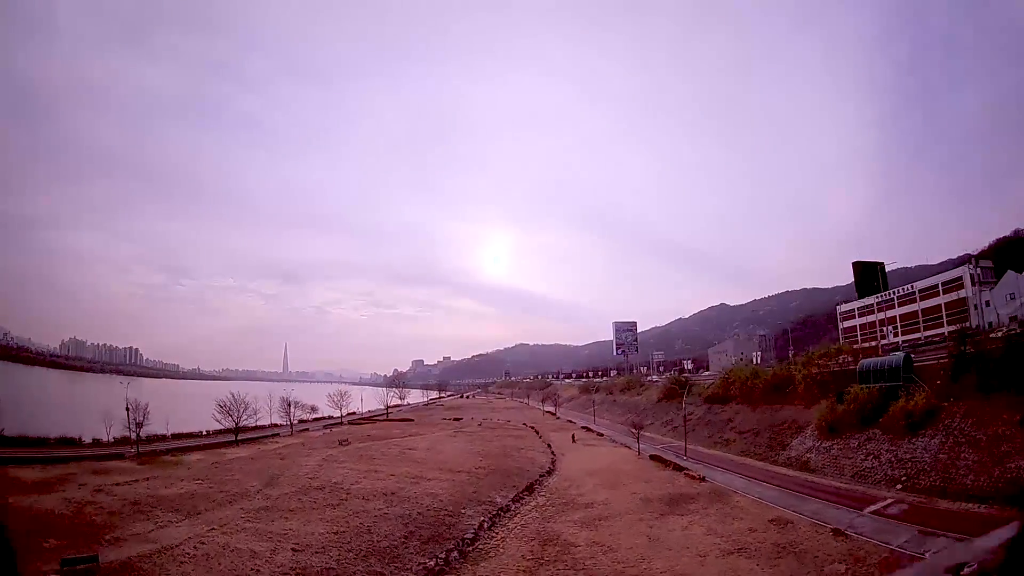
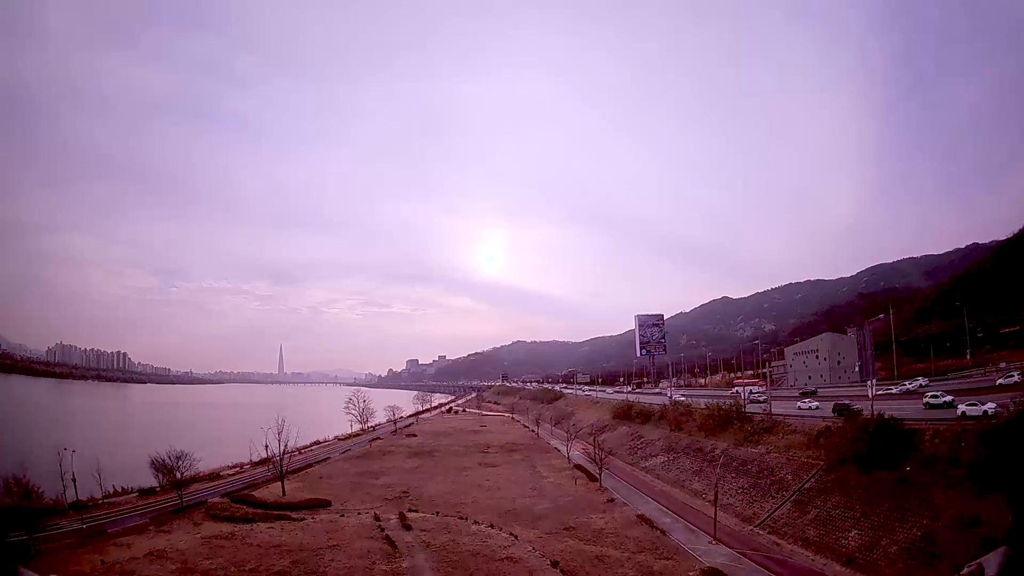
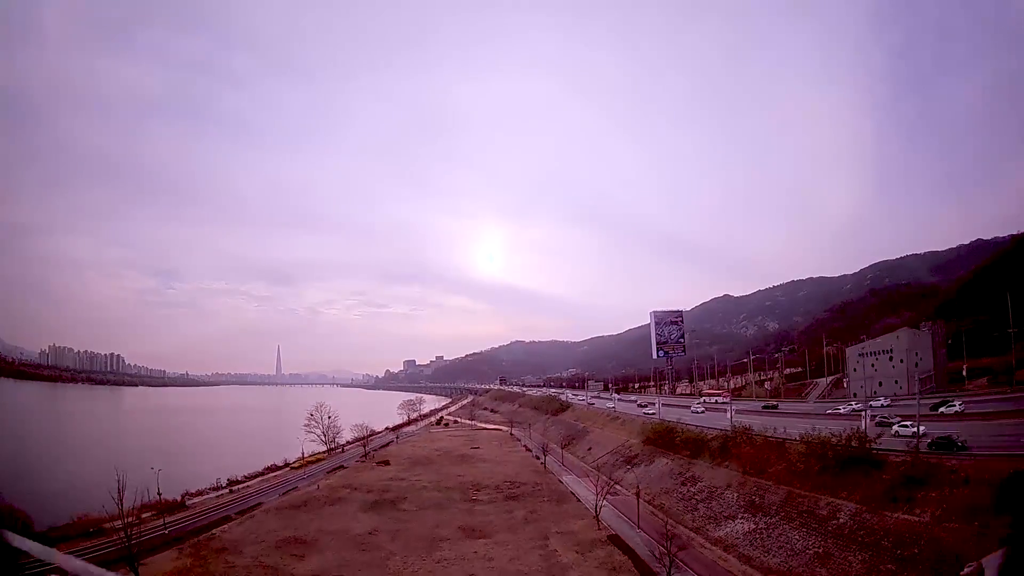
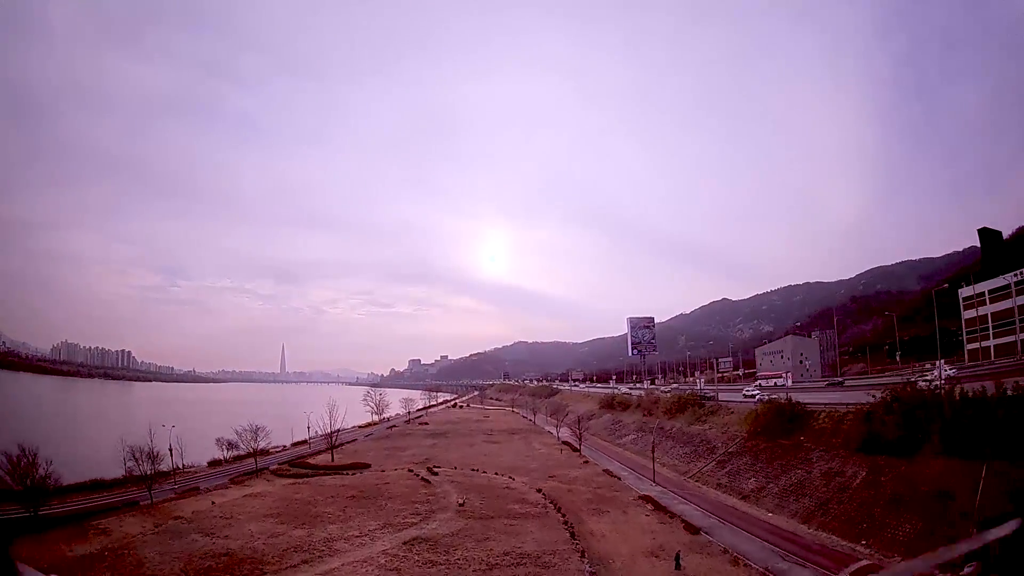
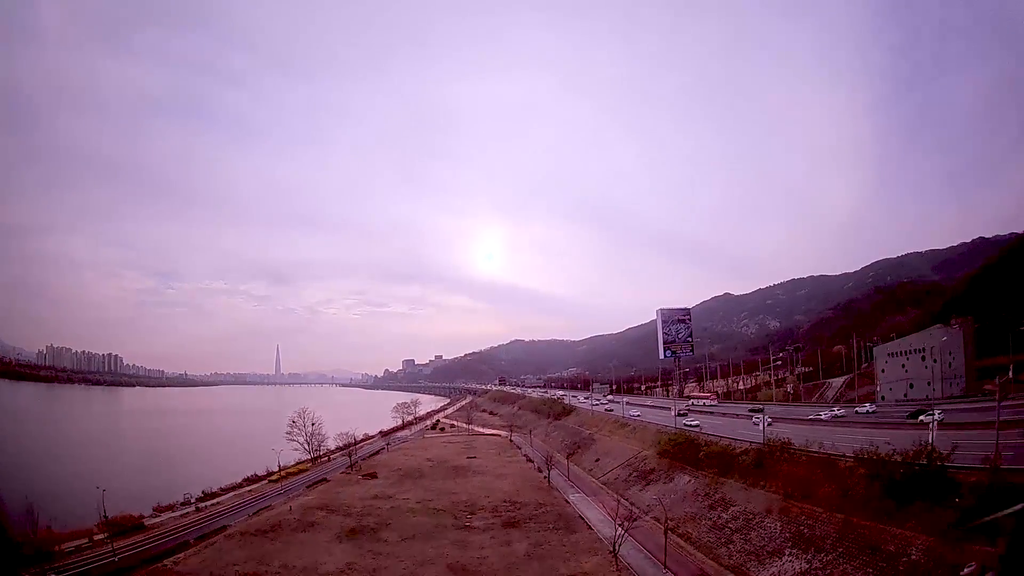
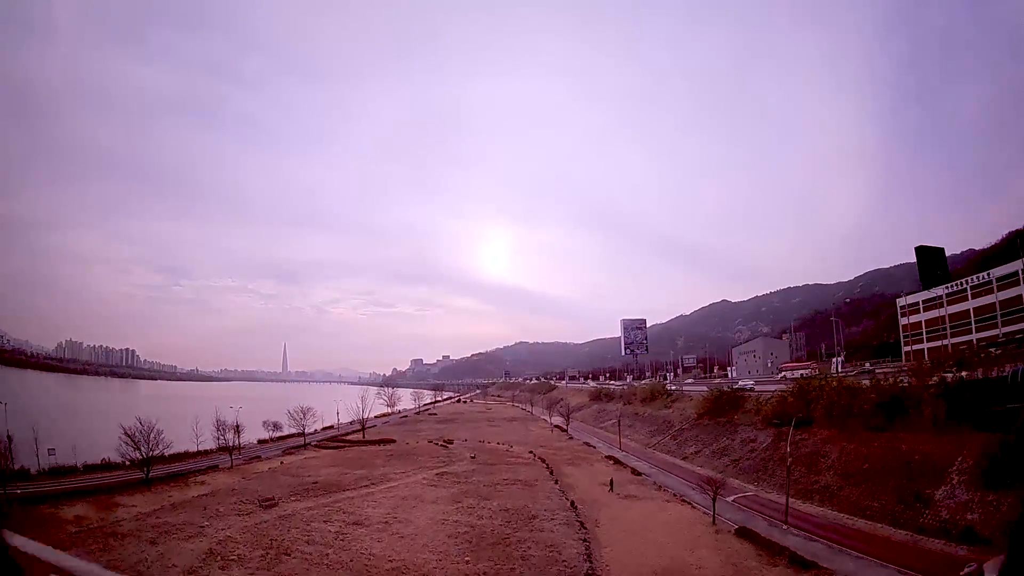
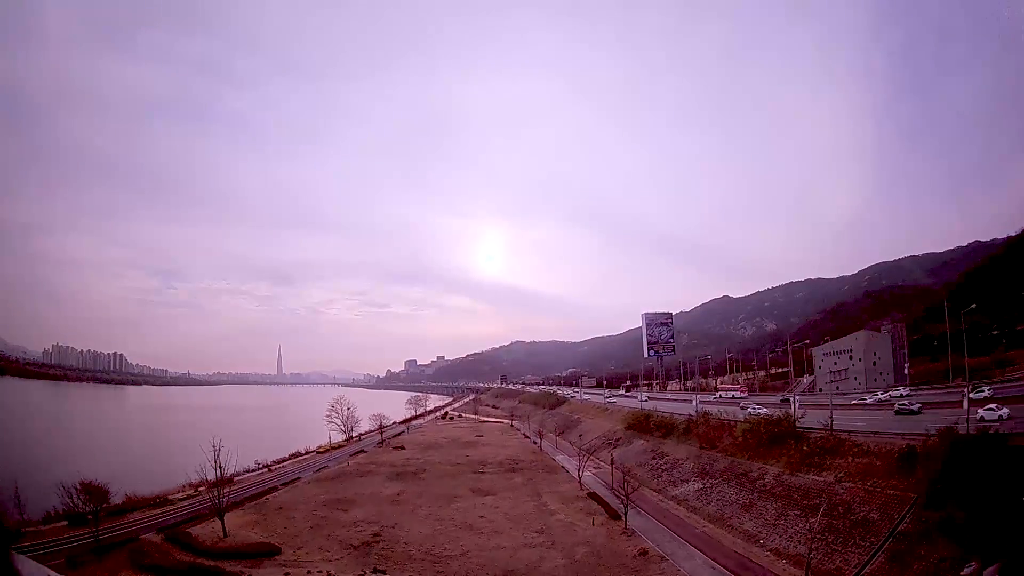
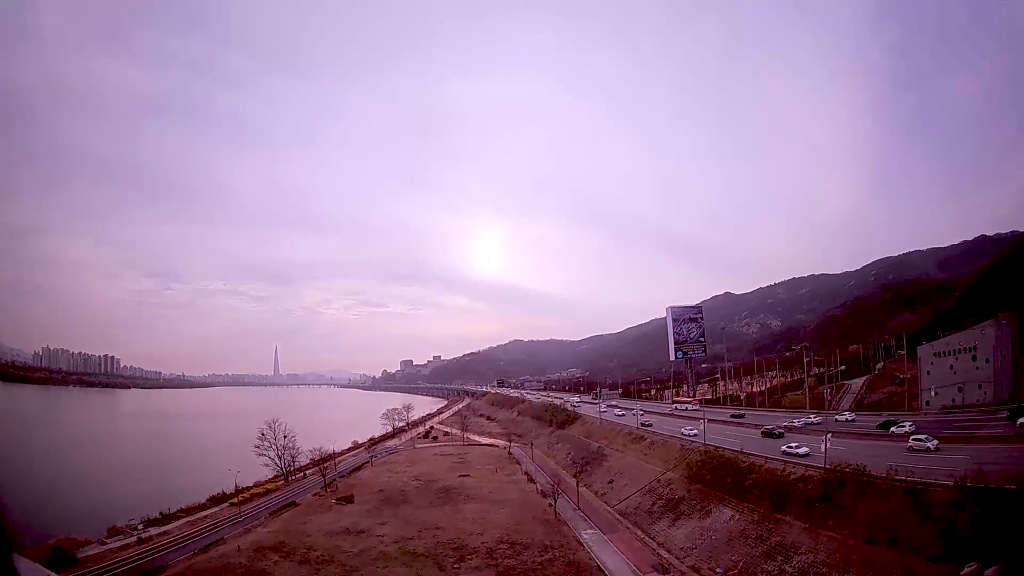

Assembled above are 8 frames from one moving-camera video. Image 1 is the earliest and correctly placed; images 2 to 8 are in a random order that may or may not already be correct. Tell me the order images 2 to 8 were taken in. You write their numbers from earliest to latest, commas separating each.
6, 4, 2, 7, 3, 5, 8
